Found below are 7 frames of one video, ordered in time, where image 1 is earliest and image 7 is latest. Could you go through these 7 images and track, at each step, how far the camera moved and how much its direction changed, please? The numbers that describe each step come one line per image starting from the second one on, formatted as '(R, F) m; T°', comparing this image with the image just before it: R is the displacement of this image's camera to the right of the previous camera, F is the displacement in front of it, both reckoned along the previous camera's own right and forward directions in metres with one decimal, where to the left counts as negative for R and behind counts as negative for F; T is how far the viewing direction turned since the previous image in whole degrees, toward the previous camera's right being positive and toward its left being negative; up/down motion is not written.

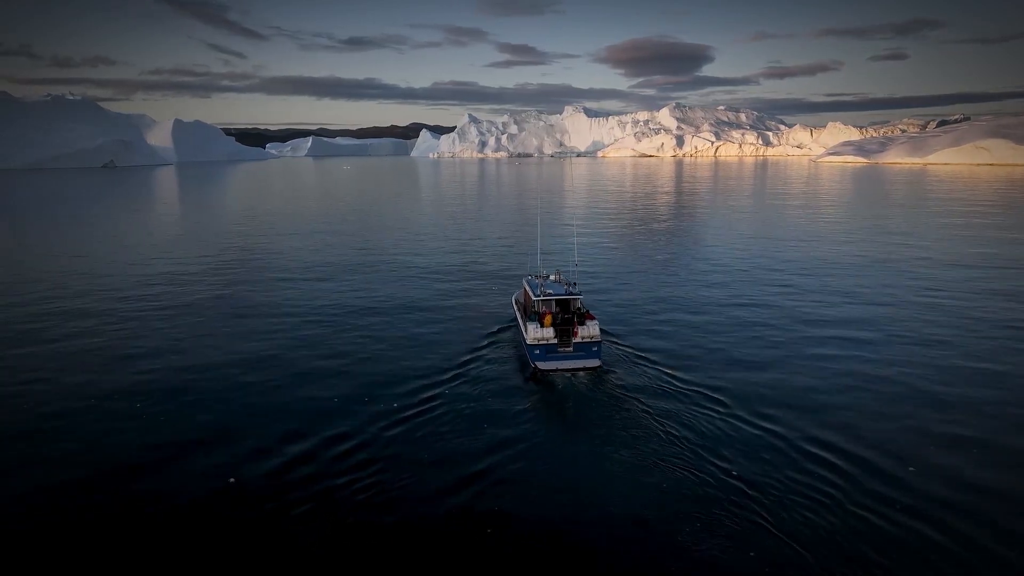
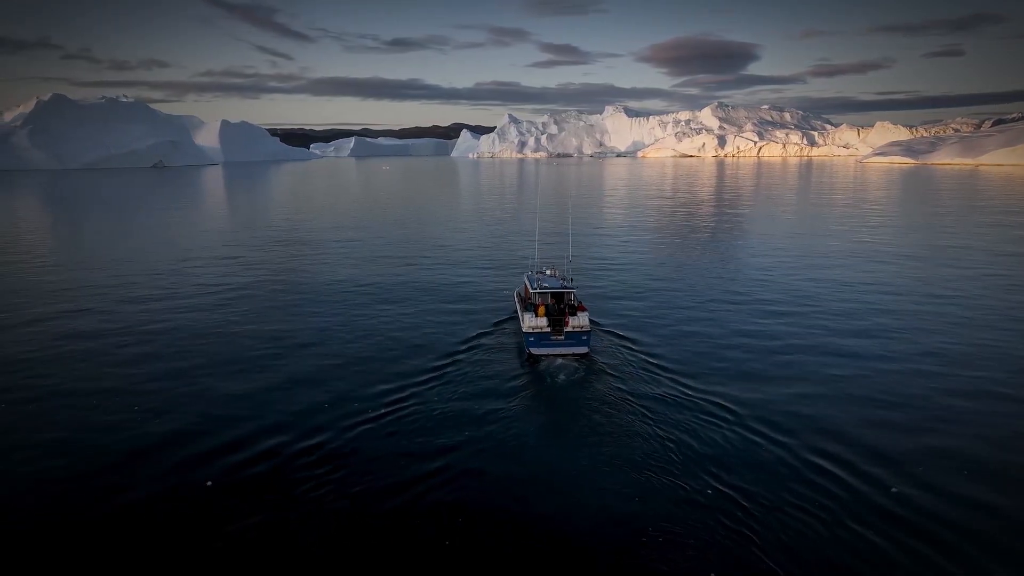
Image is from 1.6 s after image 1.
(+0.8, -0.7) m; -3°
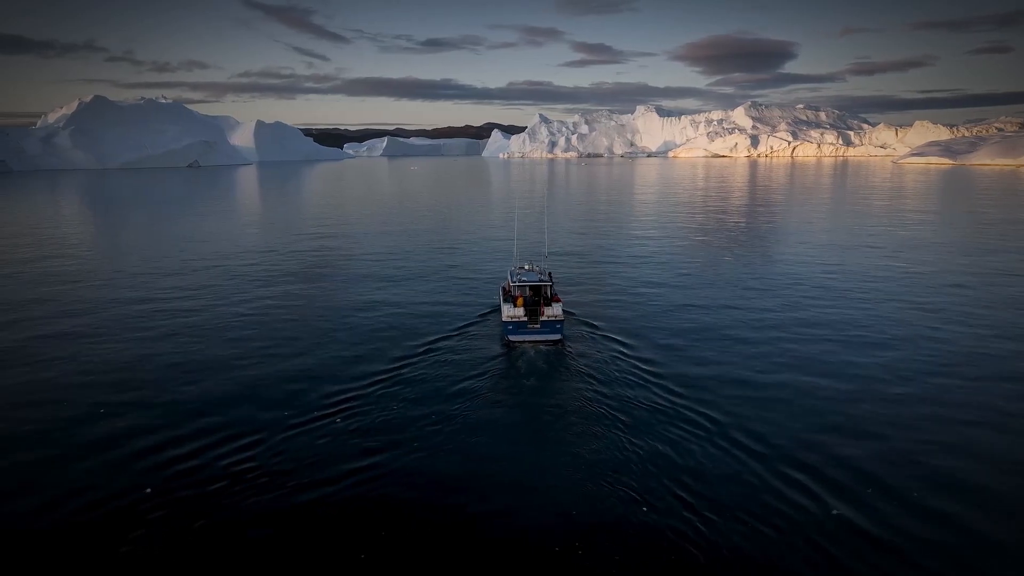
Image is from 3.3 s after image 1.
(+0.7, -0.3) m; -2°
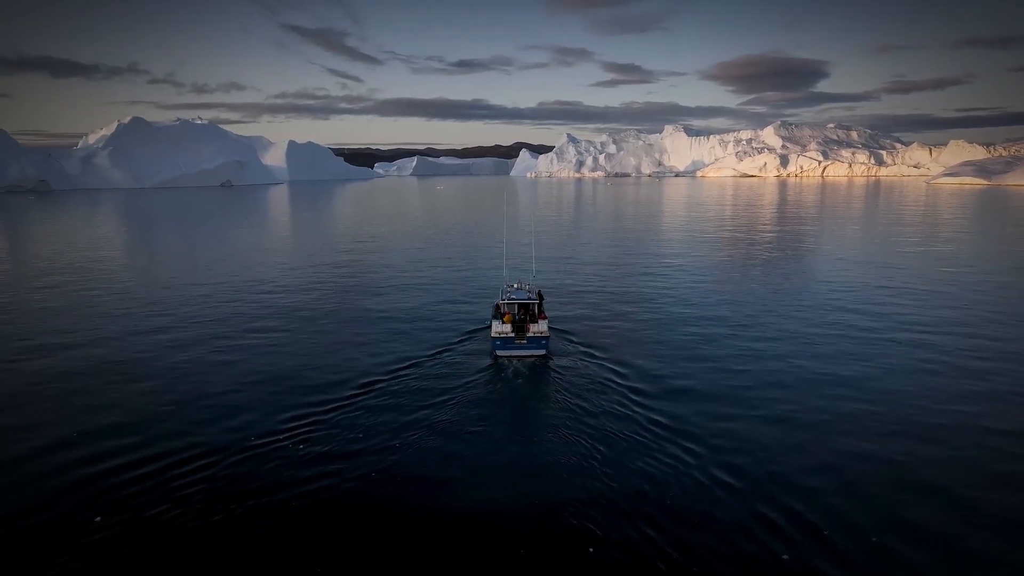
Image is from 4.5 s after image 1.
(+0.5, -0.3) m; -2°
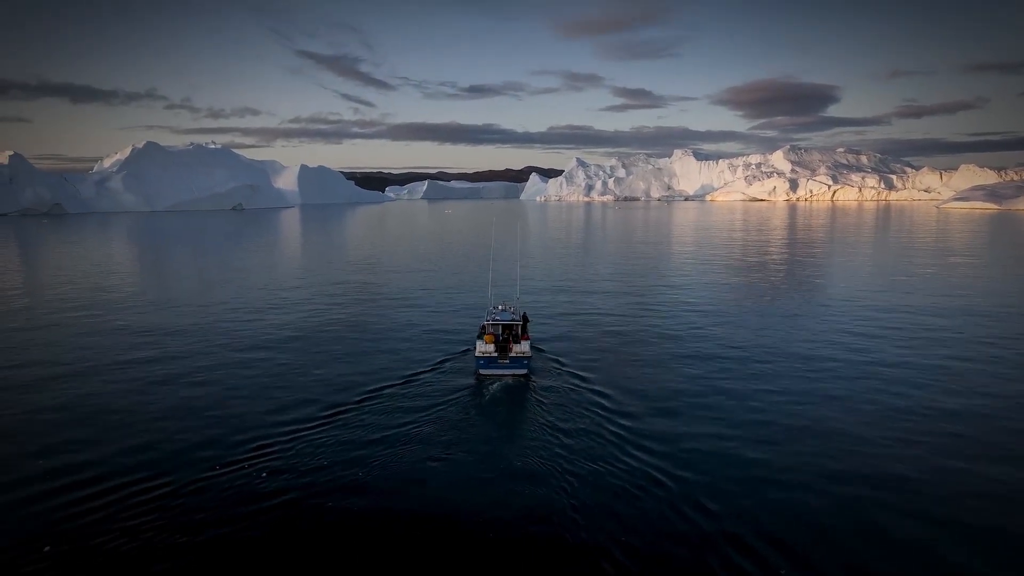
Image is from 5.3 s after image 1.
(+0.4, -0.3) m; 0°
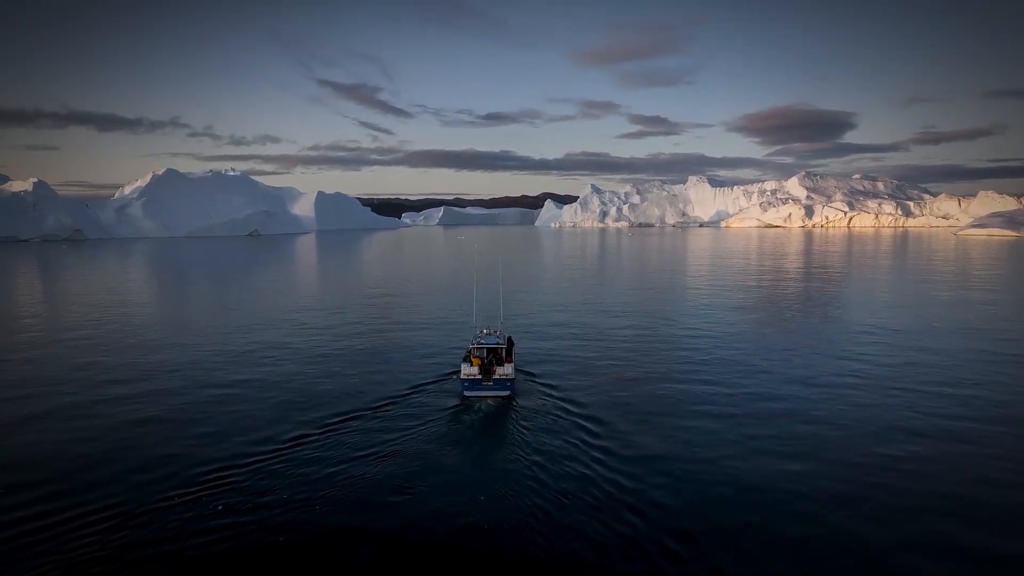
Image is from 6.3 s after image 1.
(+0.4, -0.3) m; -1°
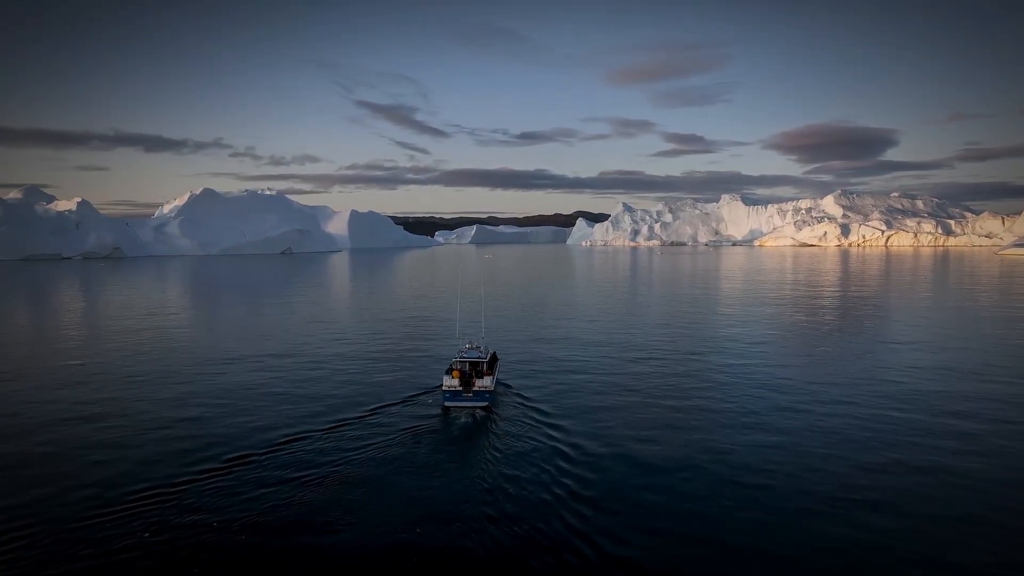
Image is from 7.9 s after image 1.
(+0.8, -0.4) m; -2°
